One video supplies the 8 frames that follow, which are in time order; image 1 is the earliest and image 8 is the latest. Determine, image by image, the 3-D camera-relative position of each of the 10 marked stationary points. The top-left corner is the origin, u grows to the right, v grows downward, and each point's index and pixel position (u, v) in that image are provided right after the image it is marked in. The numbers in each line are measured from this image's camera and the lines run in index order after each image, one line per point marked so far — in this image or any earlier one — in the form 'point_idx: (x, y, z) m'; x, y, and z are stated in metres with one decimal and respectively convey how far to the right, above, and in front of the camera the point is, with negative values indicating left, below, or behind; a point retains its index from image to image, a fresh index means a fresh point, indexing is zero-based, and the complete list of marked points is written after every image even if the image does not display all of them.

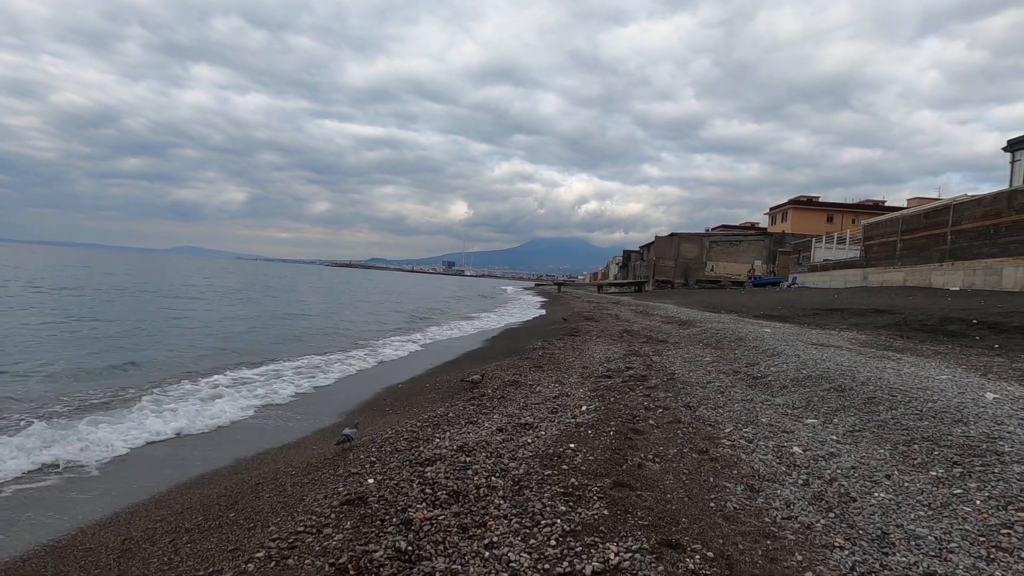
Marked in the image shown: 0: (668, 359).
0: (+3.3, -1.5, +11.1) m
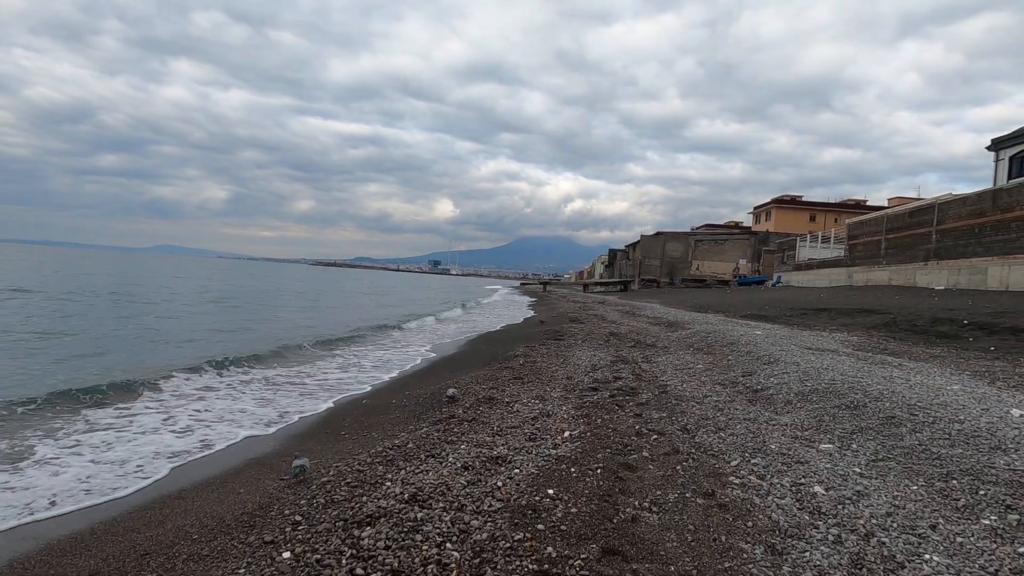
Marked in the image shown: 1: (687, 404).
0: (+2.9, -1.5, +10.3) m
1: (+2.2, -1.5, +6.8) m
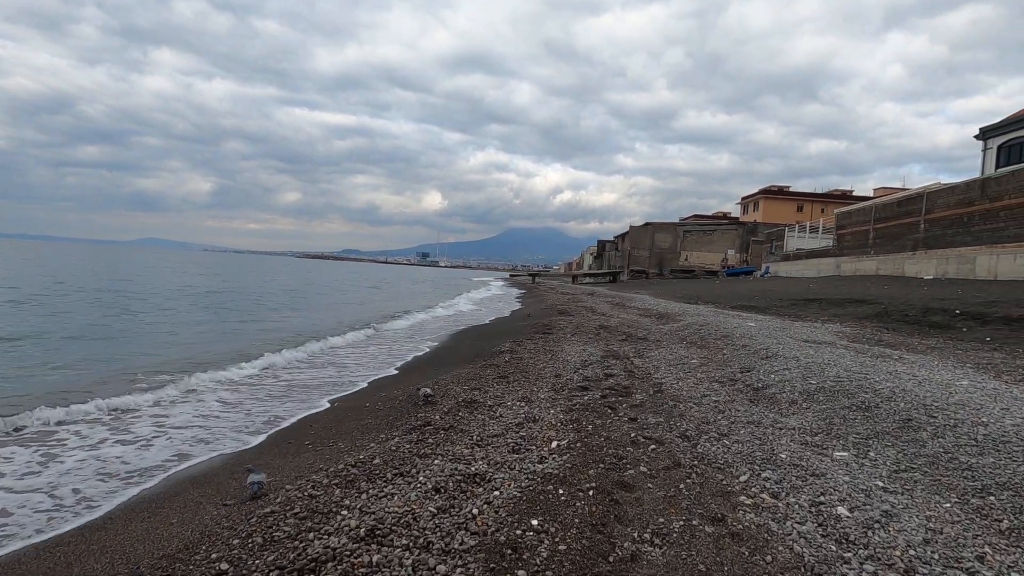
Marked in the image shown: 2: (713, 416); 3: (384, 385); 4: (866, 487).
0: (+2.6, -1.4, +9.8) m
1: (+2.0, -1.4, +6.2) m
2: (+2.2, -1.4, +5.8) m
3: (-2.0, -1.5, +8.3) m
4: (+2.7, -1.5, +4.0) m
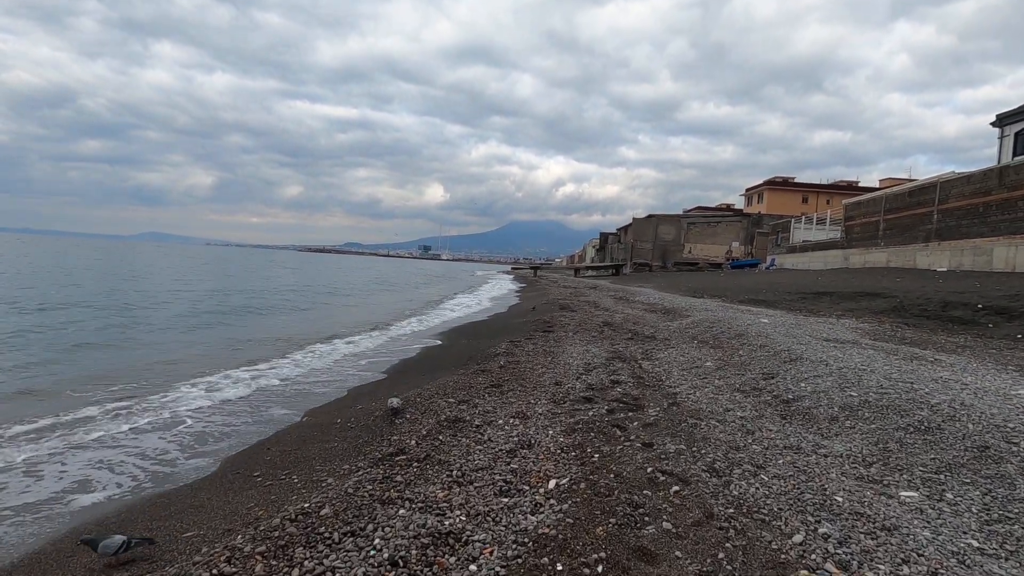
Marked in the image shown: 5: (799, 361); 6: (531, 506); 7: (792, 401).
0: (+2.5, -1.3, +8.9) m
1: (+1.9, -1.4, +5.3) m
2: (+2.1, -1.4, +4.9) m
3: (-2.1, -1.5, +7.4) m
4: (+2.6, -1.5, +3.1) m
5: (+4.6, -1.2, +8.5) m
6: (+0.1, -1.4, +3.4) m
7: (+3.2, -1.3, +6.2) m
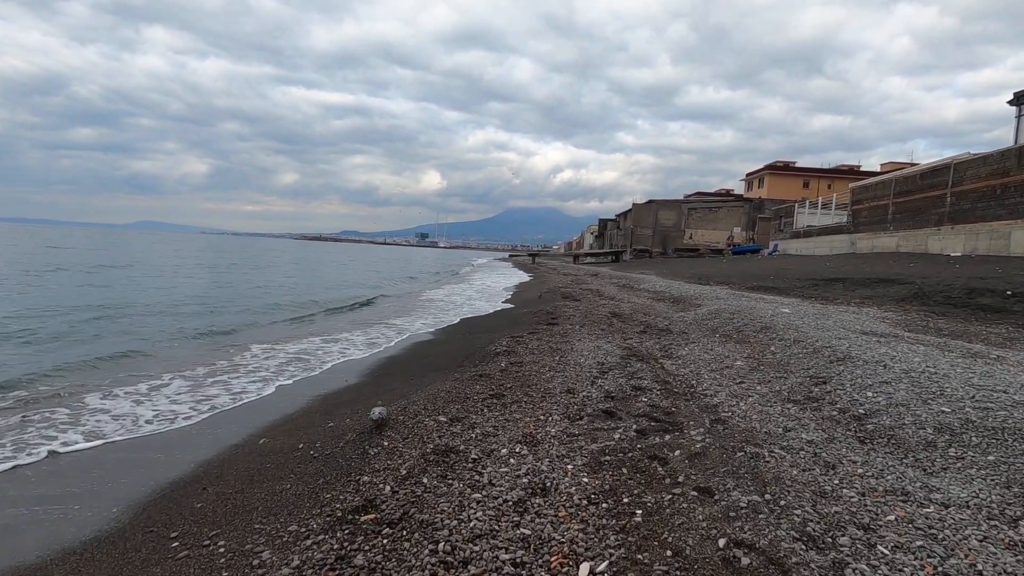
0: (+2.6, -1.2, +7.7) m
1: (+2.0, -1.3, +4.1) m
2: (+2.2, -1.3, +3.7) m
3: (-2.1, -1.4, +6.2) m
4: (+2.6, -1.5, +1.9) m
5: (+4.6, -1.0, +7.3) m
6: (+0.2, -1.4, +2.2) m
7: (+3.3, -1.2, +5.0) m
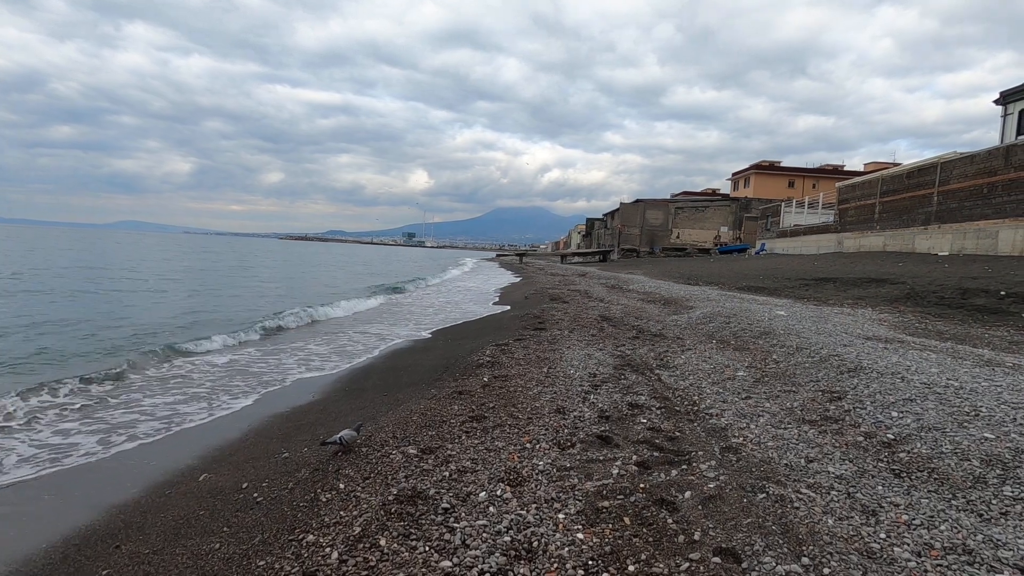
0: (+2.3, -1.2, +7.1) m
1: (+1.9, -1.4, +3.5) m
2: (+2.0, -1.4, +3.0) m
3: (-2.2, -1.5, +5.5) m
4: (+2.5, -1.6, +1.2) m
5: (+4.4, -1.1, +6.7) m
6: (+0.1, -1.4, +1.5) m
7: (+3.1, -1.3, +4.4) m
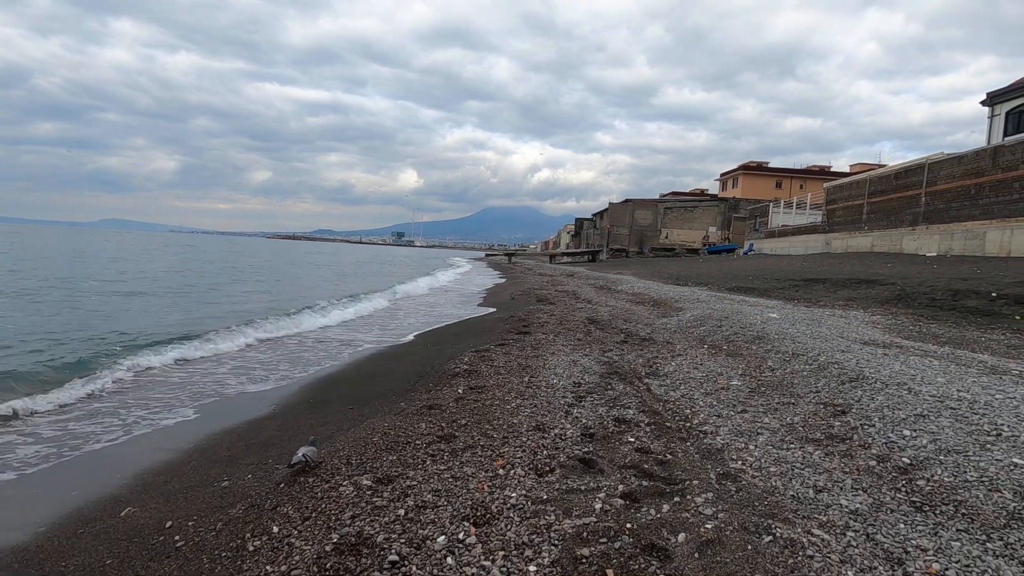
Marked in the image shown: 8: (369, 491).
0: (+2.1, -1.3, +6.6) m
1: (+1.7, -1.4, +3.0) m
2: (+1.9, -1.4, +2.5) m
3: (-2.5, -1.5, +4.9) m
4: (+2.4, -1.6, +0.8) m
5: (+4.2, -1.1, +6.3) m
6: (-0.1, -1.5, +1.0) m
7: (+2.9, -1.3, +3.9) m
8: (-1.0, -1.4, +3.6) m
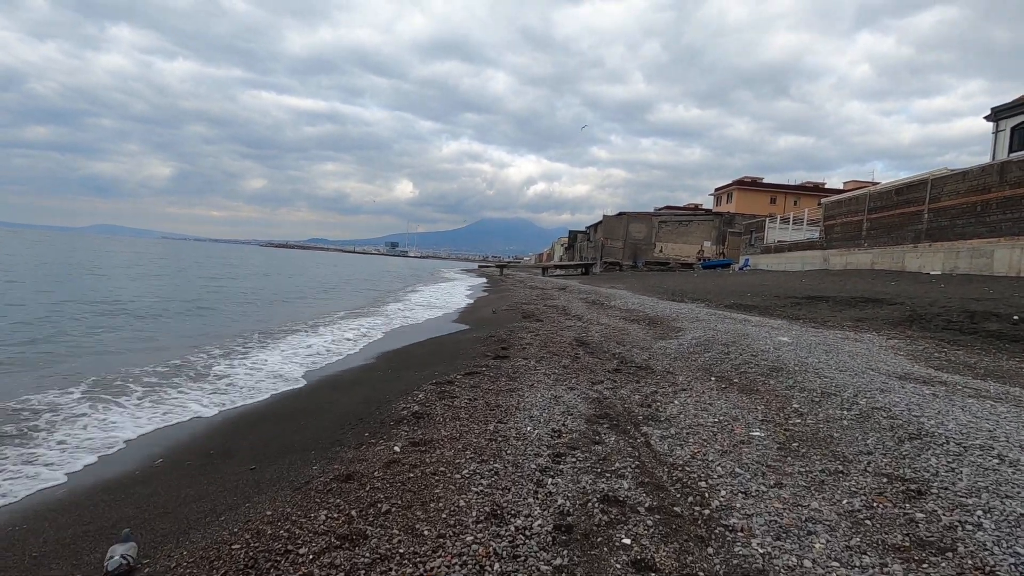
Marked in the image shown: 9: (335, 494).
0: (+1.7, -1.5, +5.0) m
1: (+1.3, -1.6, +1.4) m
2: (+1.5, -1.6, +1.0) m
3: (-2.9, -1.7, +3.3) m
4: (+2.1, -1.7, -0.8) m
5: (+3.8, -1.4, +4.7) m
6: (-0.4, -1.6, -0.6) m
7: (+2.5, -1.5, +2.3) m
8: (-1.3, -1.5, +2.1) m
9: (-1.3, -1.5, +3.8) m
